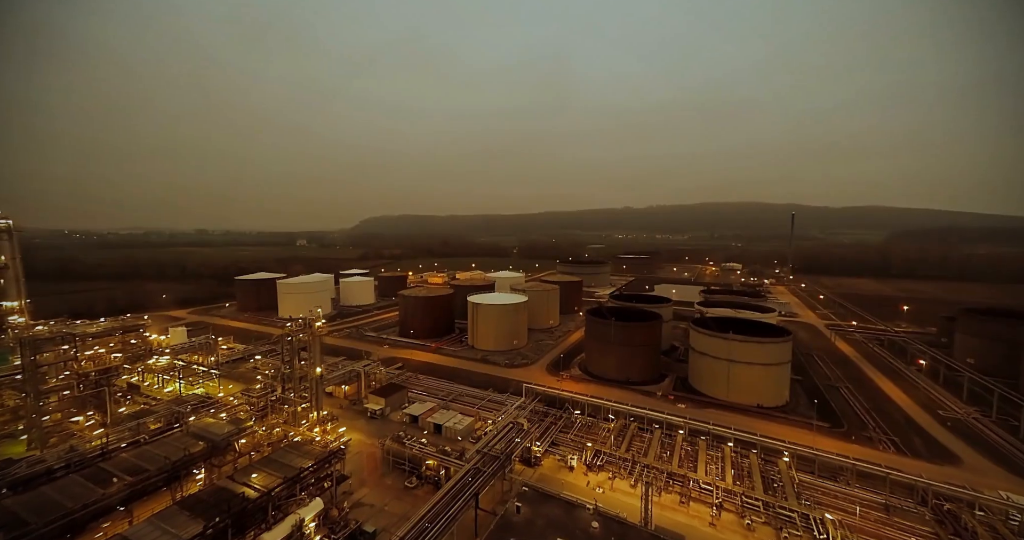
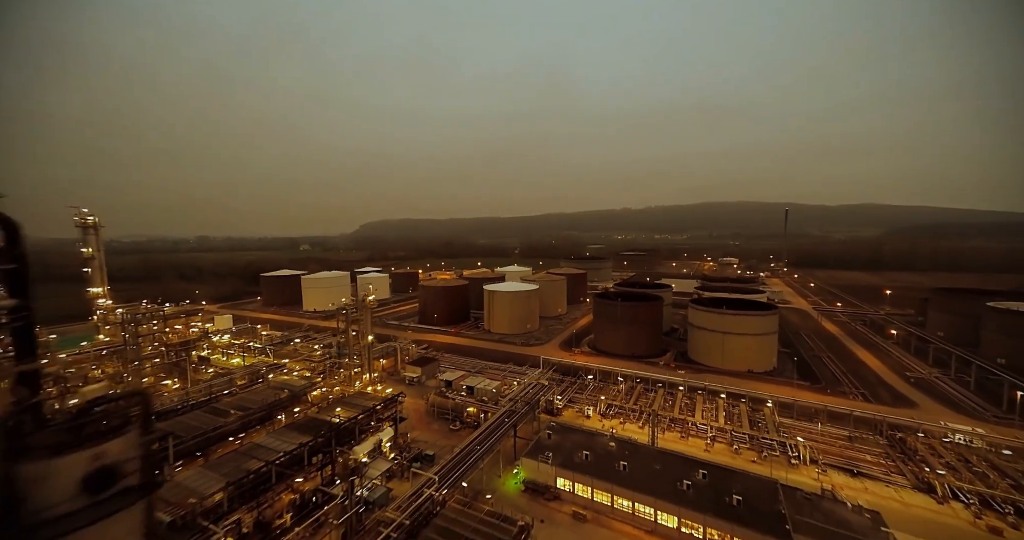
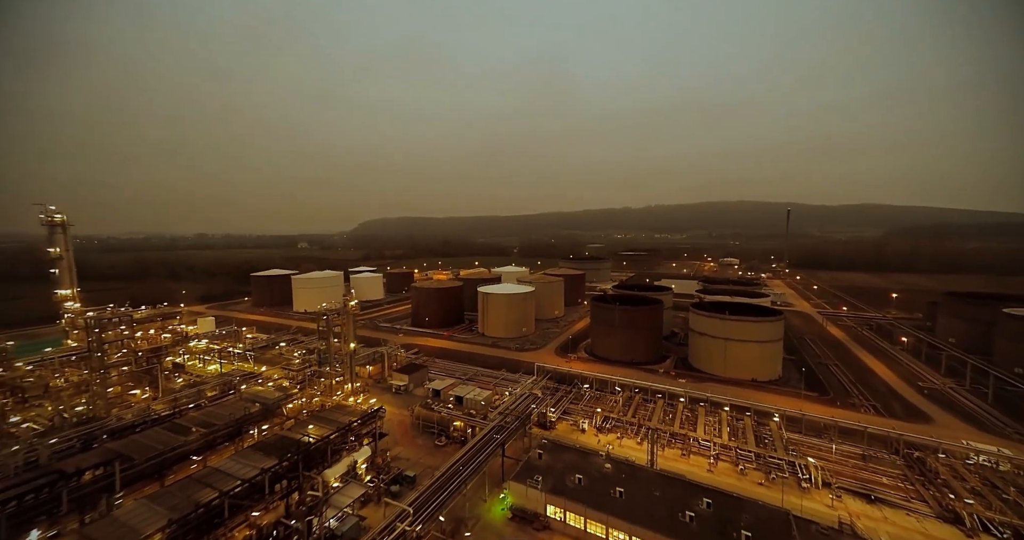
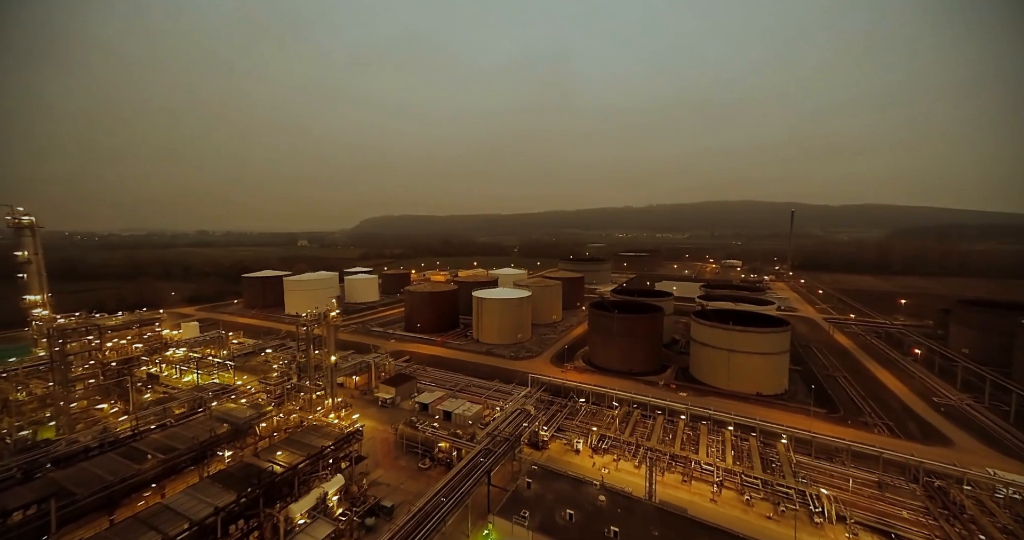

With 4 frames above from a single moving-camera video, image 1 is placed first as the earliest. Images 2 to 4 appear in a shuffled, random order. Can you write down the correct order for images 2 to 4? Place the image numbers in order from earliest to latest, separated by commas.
4, 3, 2
